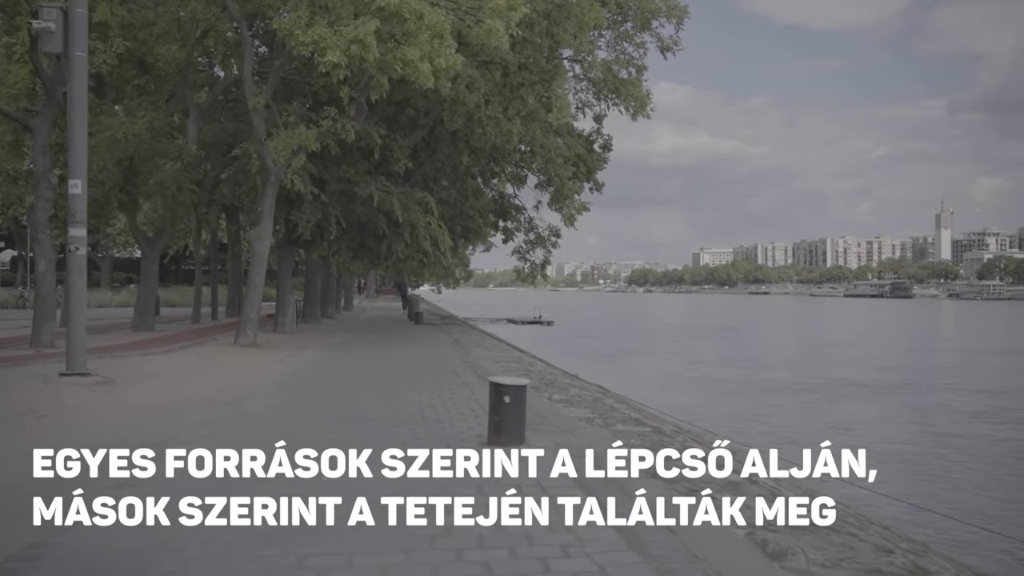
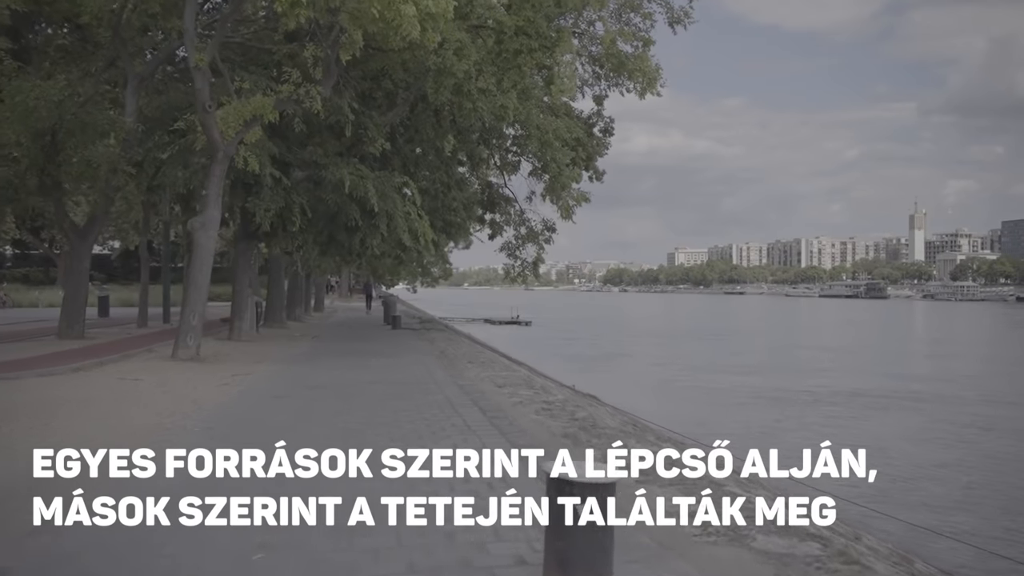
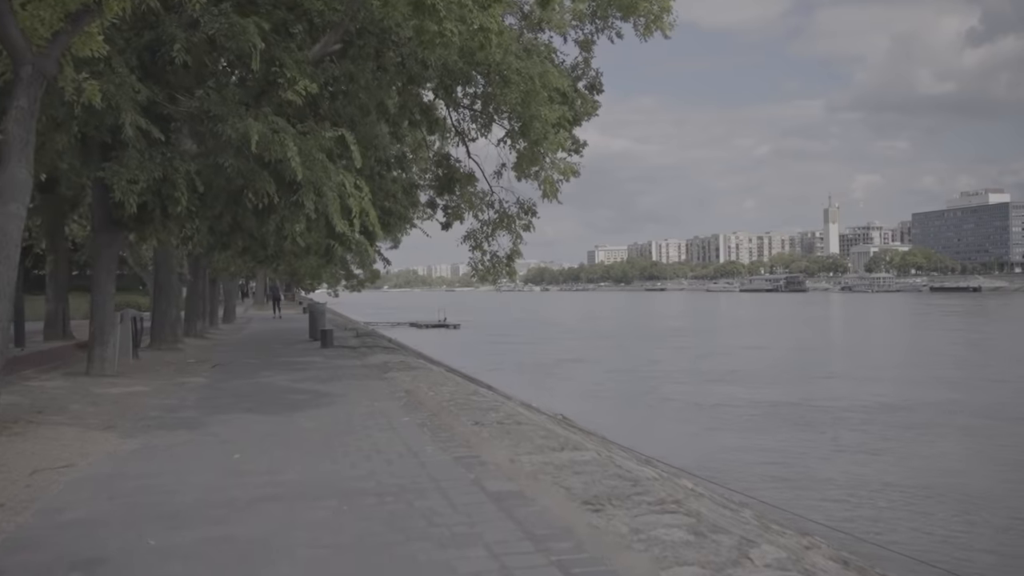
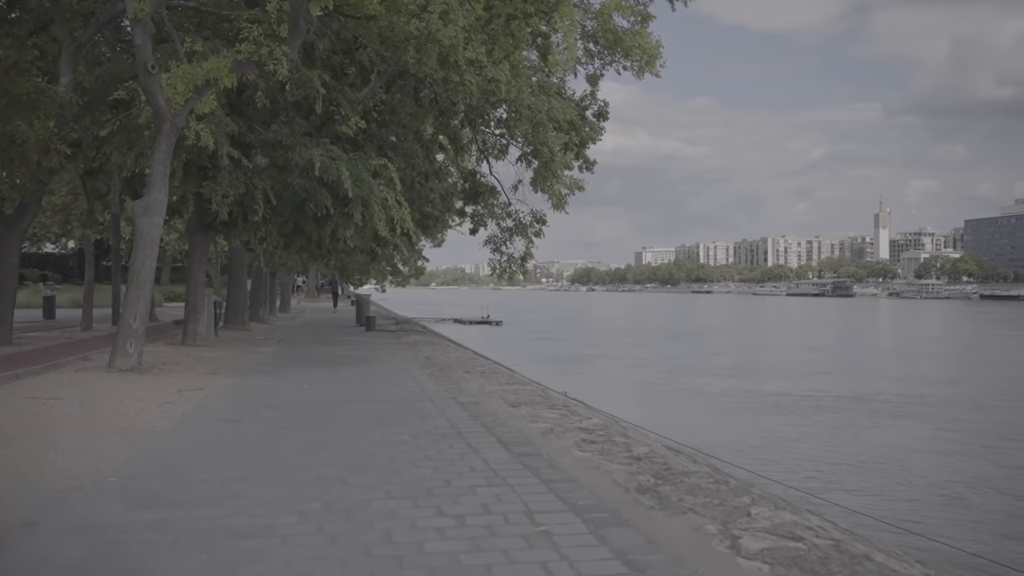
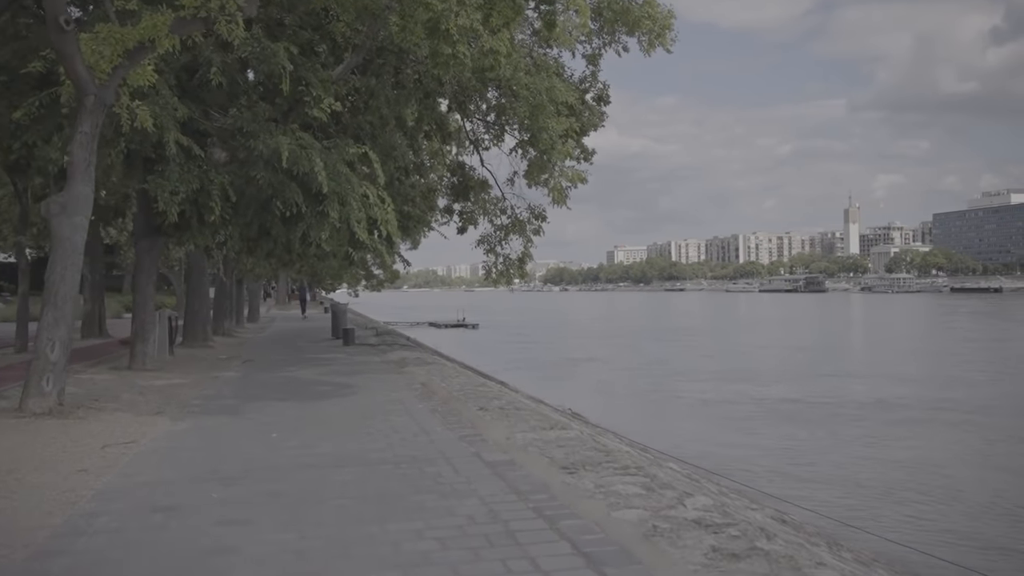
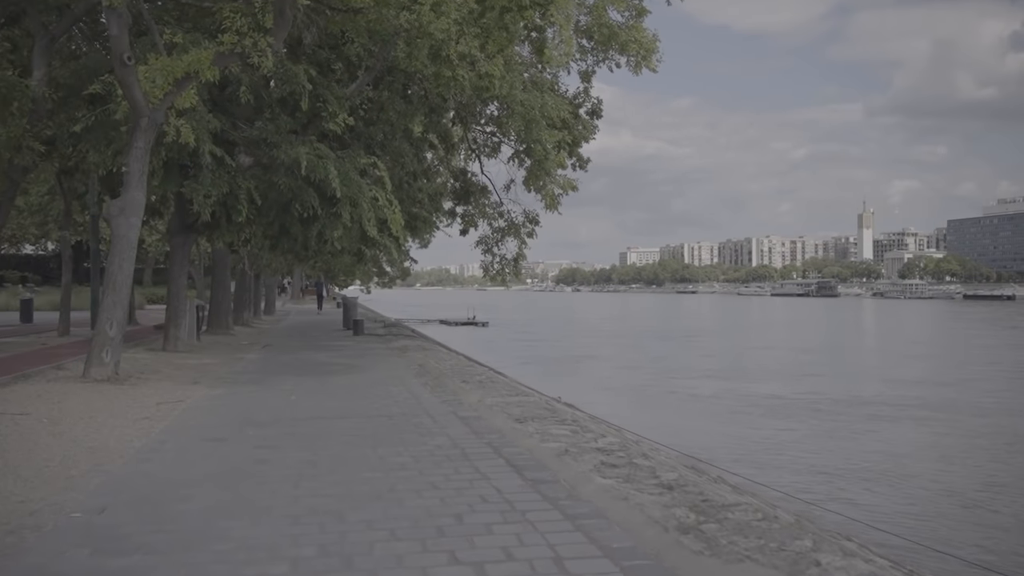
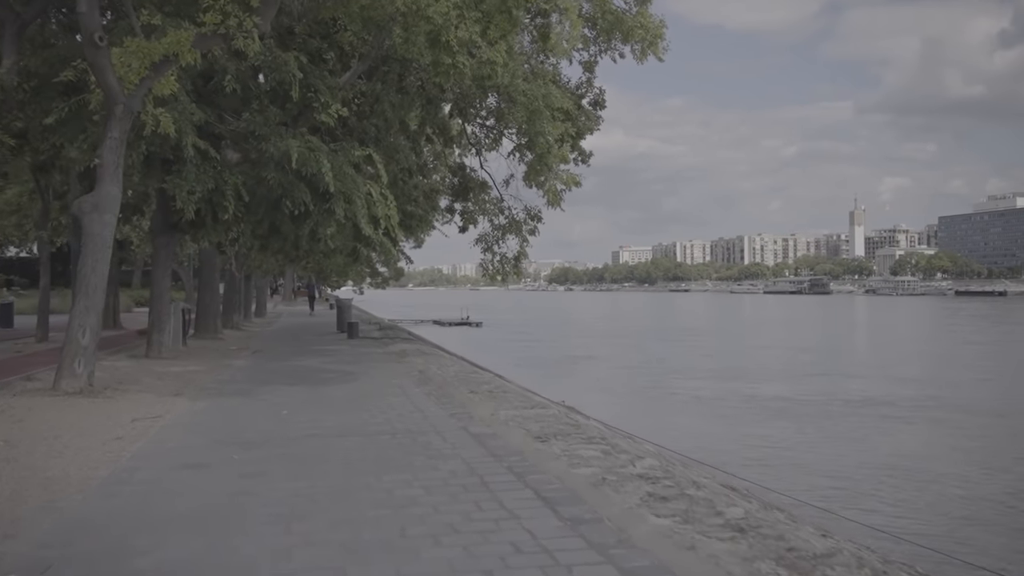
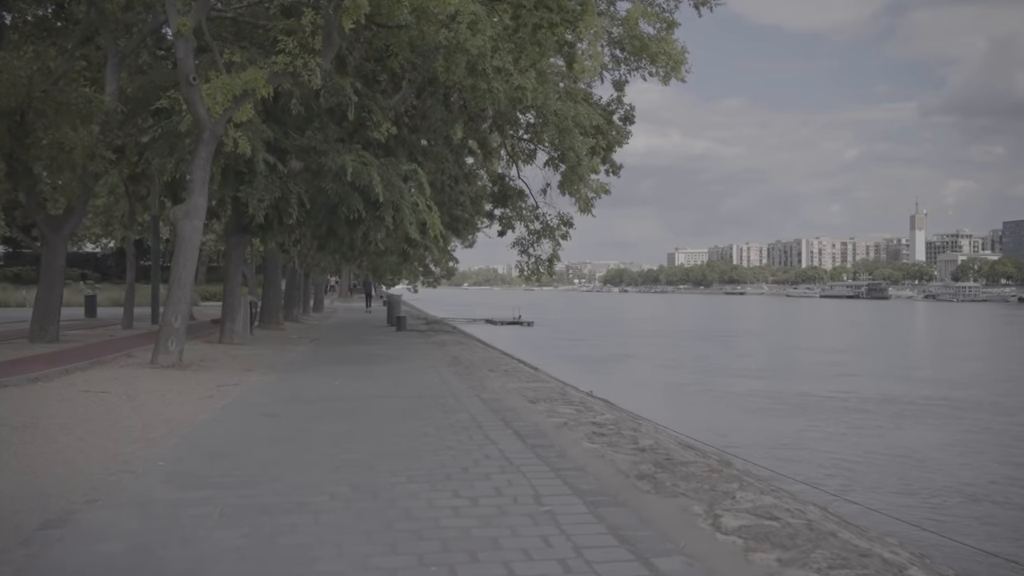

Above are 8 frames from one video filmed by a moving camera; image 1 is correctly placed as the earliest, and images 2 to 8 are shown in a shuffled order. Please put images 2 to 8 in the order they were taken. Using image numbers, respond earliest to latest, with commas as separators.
2, 8, 4, 6, 7, 5, 3
